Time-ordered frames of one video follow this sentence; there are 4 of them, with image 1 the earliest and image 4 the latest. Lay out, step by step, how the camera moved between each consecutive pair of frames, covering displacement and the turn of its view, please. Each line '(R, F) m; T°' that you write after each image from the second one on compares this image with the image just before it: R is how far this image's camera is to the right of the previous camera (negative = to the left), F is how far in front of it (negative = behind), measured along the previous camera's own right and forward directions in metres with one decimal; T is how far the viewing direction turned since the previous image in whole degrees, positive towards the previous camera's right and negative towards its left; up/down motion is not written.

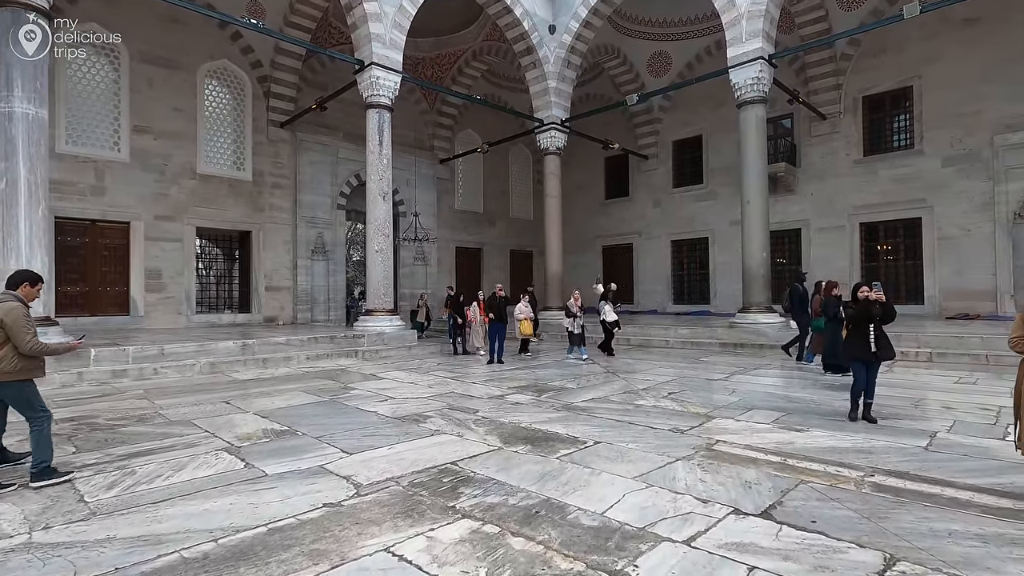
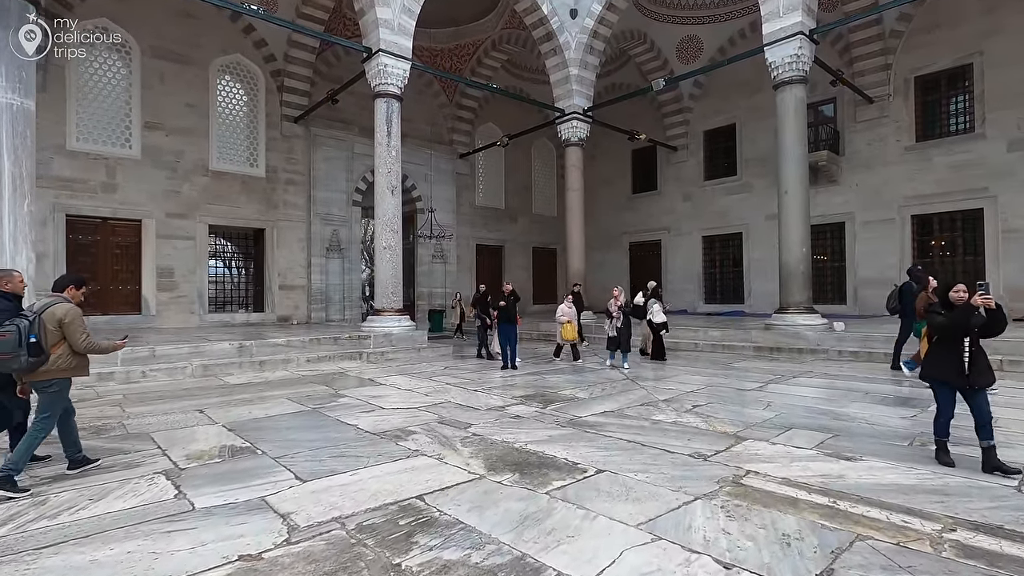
(+0.3, +0.6) m; -3°
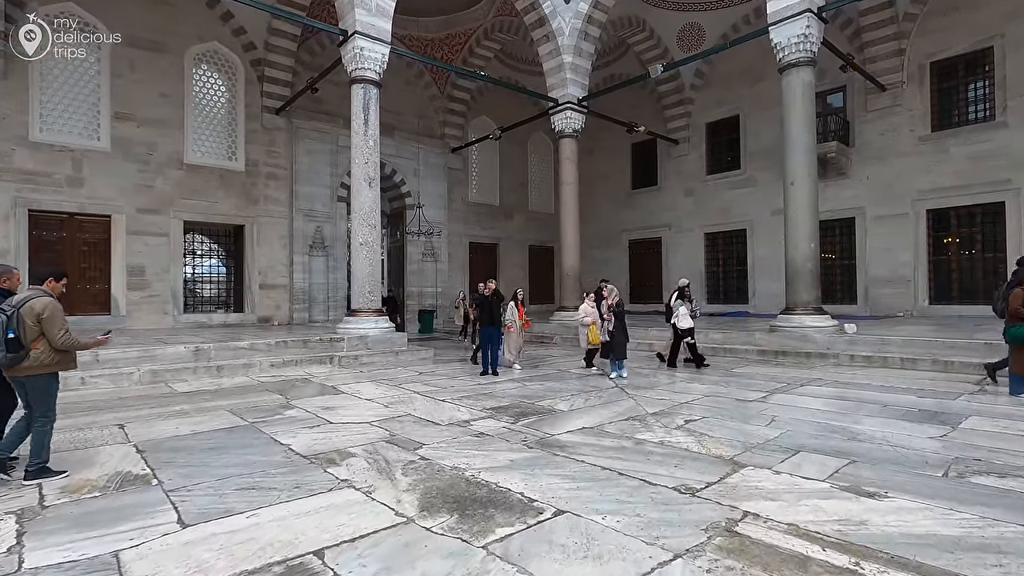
(+0.3, +0.6) m; -1°
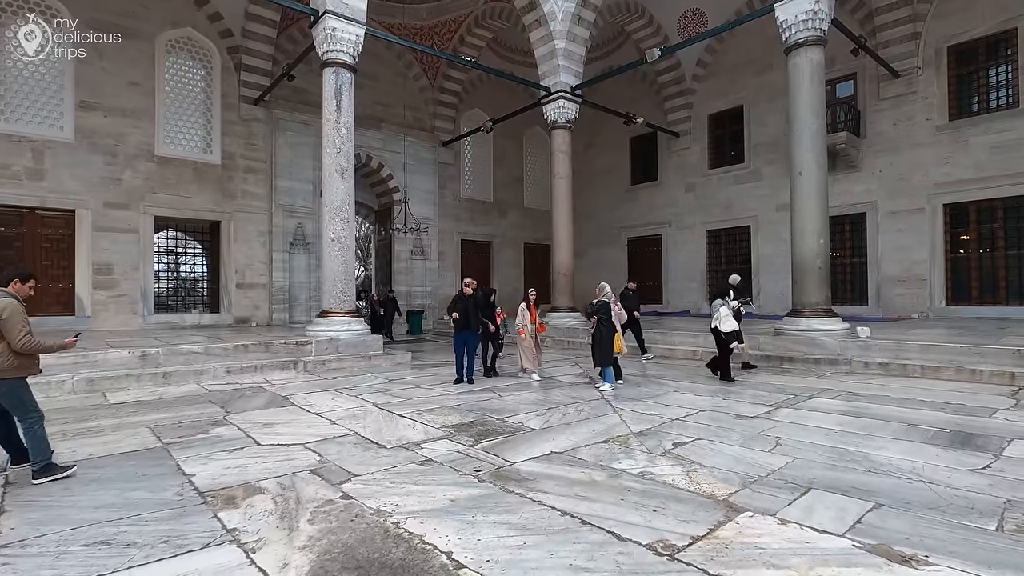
(+0.3, +0.6) m; -1°
